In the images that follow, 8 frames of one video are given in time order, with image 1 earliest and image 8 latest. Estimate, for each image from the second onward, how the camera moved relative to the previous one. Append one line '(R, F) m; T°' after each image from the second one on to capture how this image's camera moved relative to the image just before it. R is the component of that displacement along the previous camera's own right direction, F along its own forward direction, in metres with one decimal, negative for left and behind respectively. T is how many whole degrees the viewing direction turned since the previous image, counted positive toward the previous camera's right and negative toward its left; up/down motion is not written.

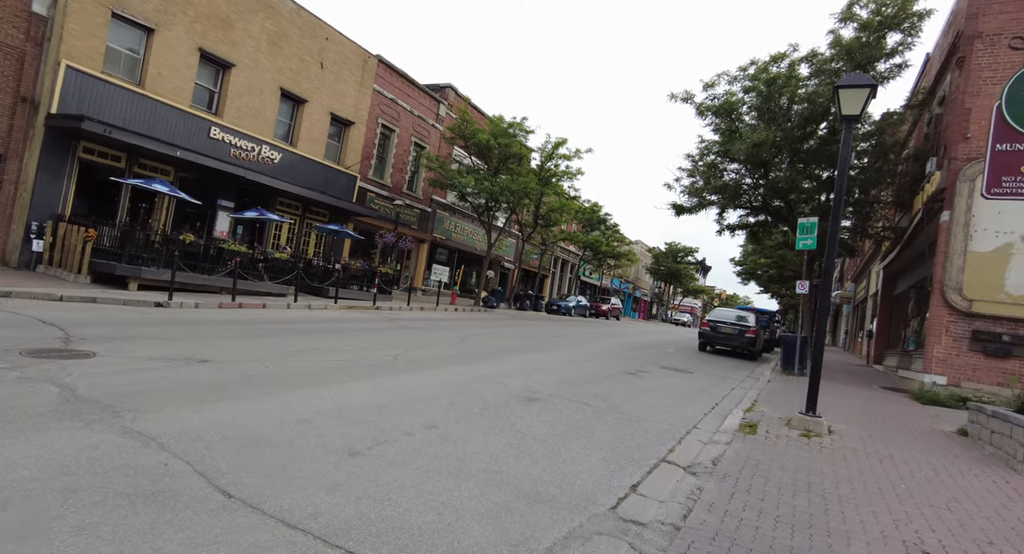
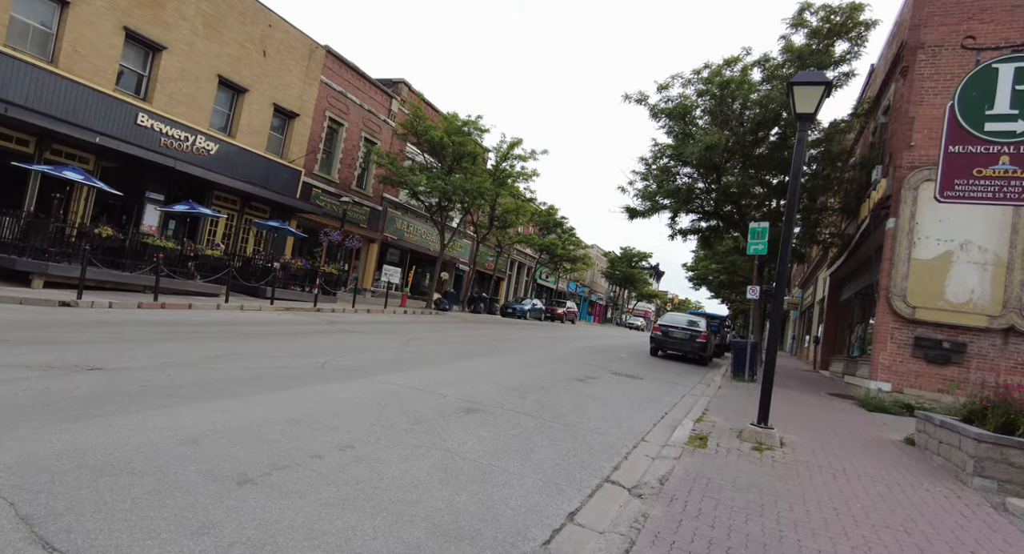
(+0.3, +0.6) m; +5°
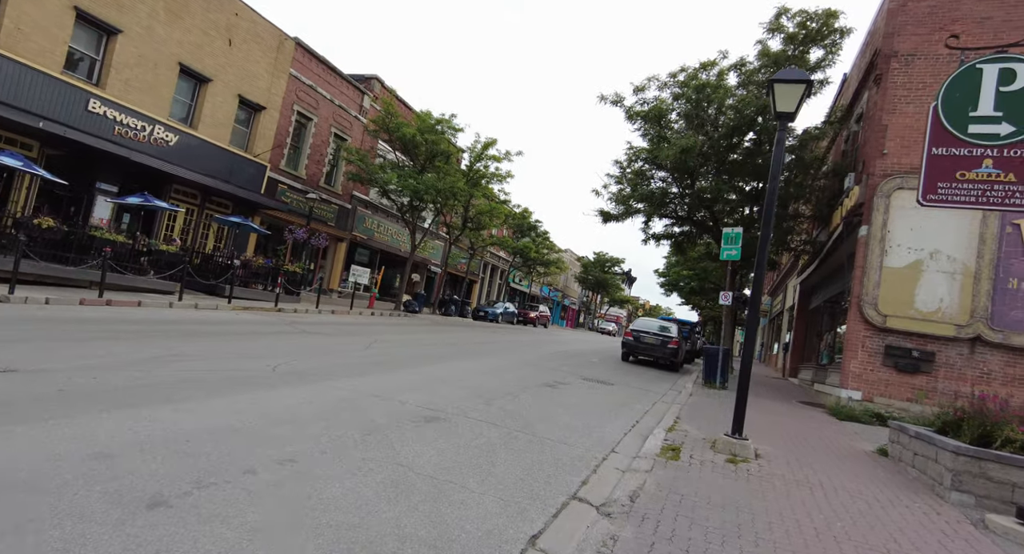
(+0.1, +0.4) m; +3°
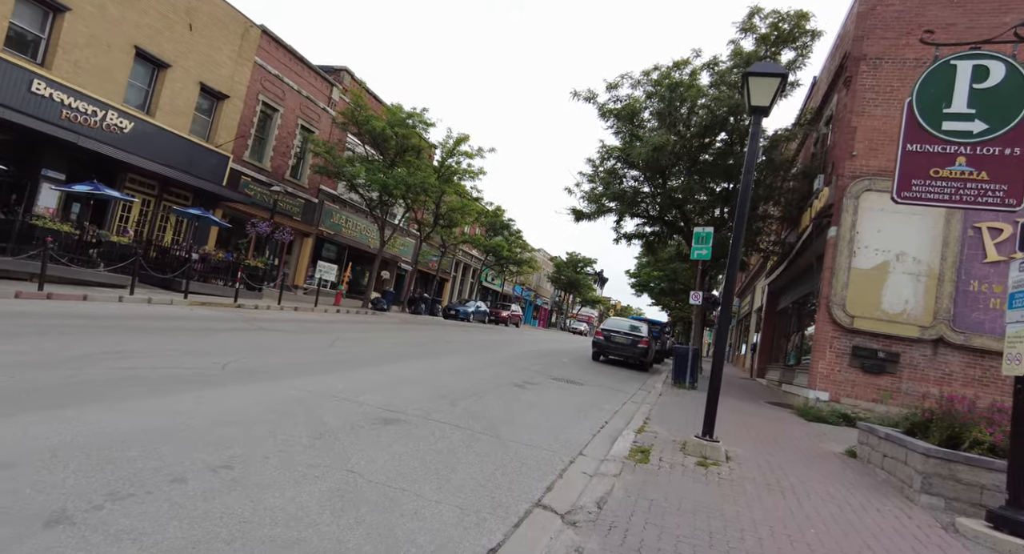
(+0.1, +0.3) m; +3°
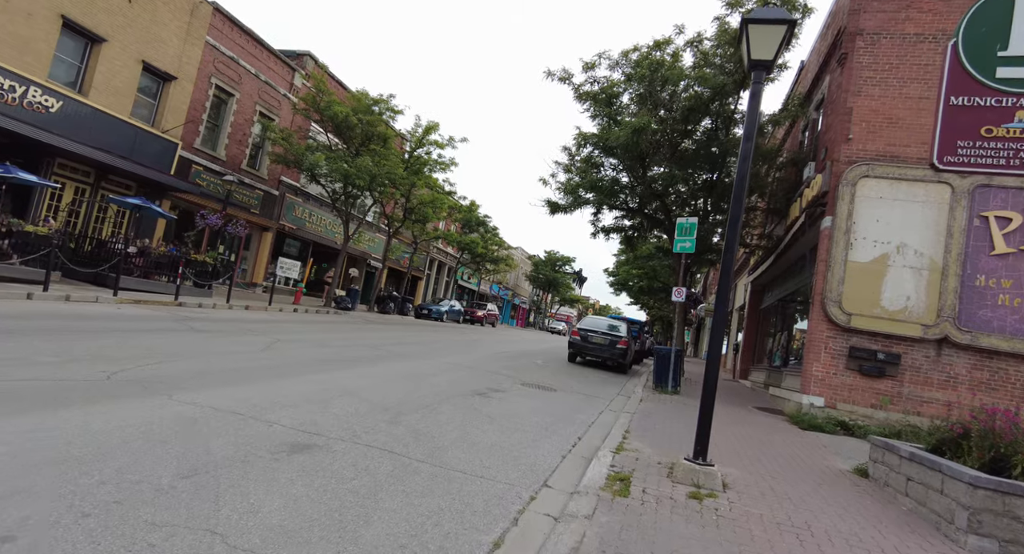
(+0.3, +1.2) m; +2°
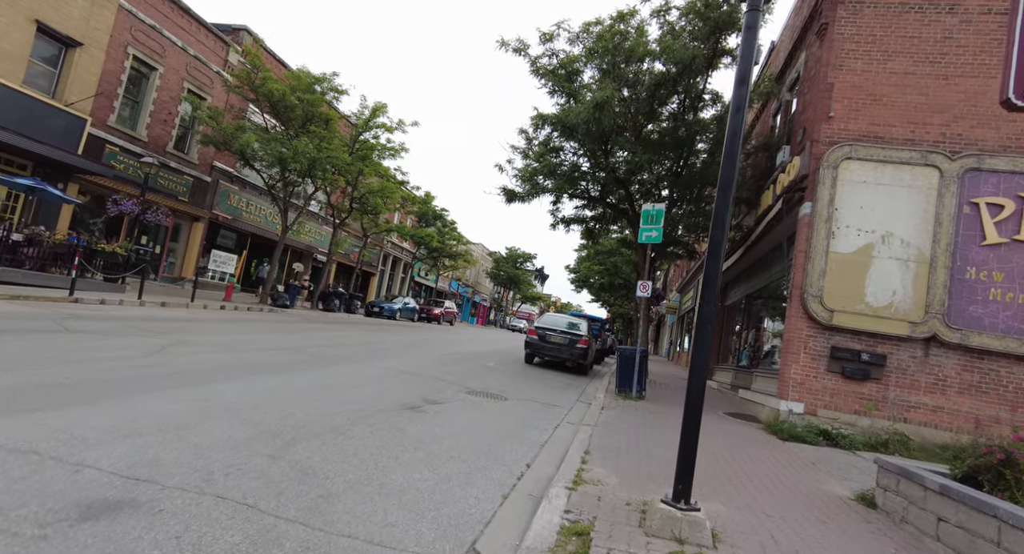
(+0.3, +1.3) m; +4°
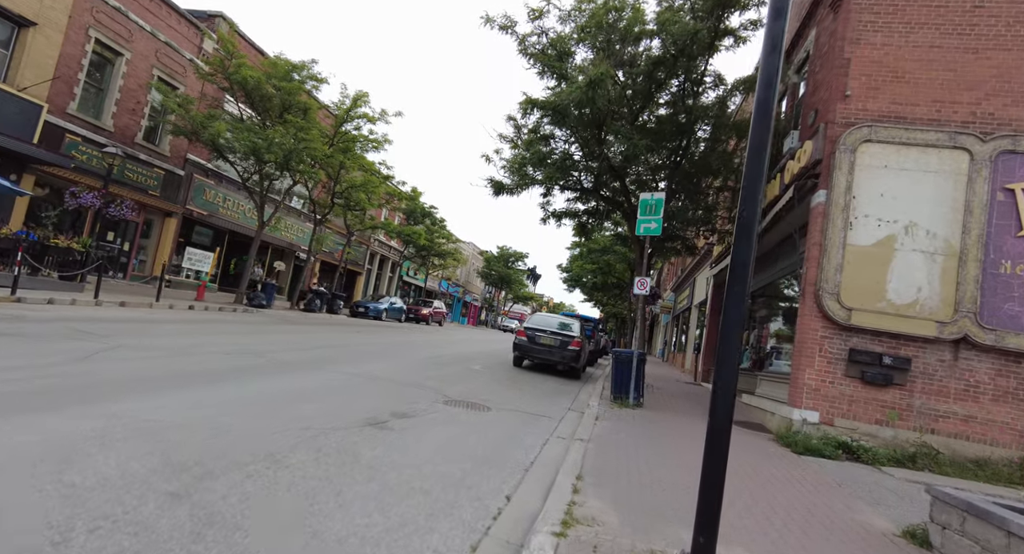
(+0.1, +0.9) m; +1°
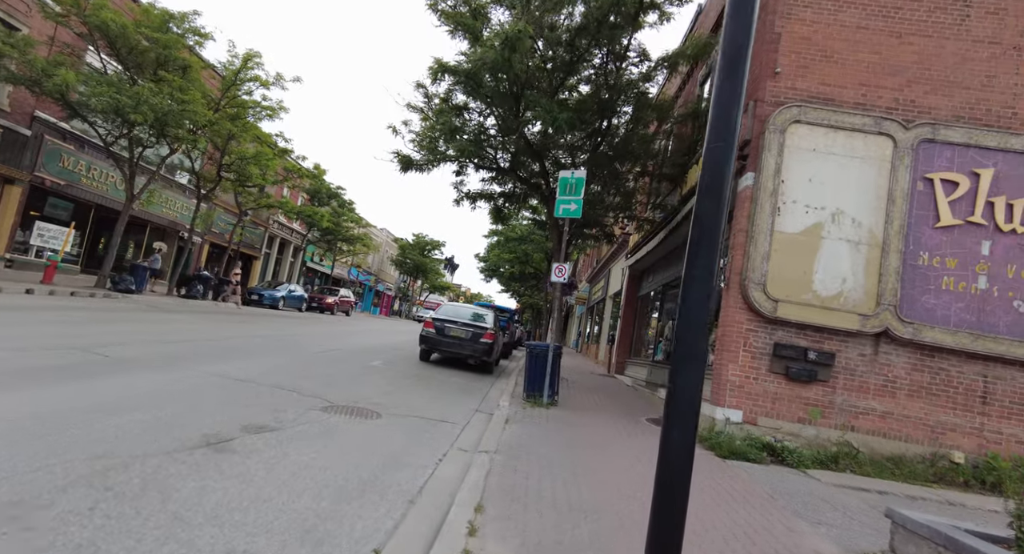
(+0.3, +1.2) m; +9°
